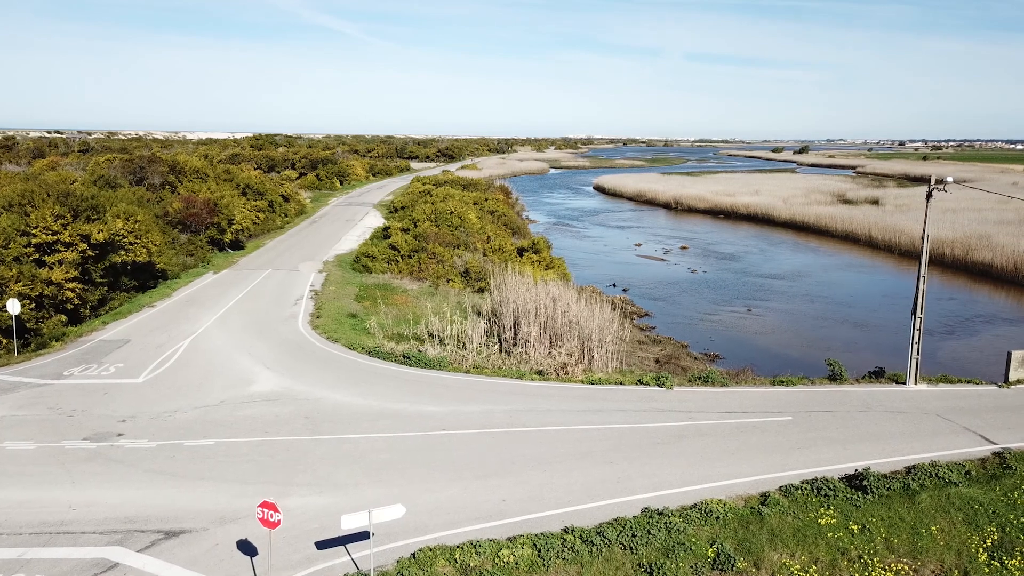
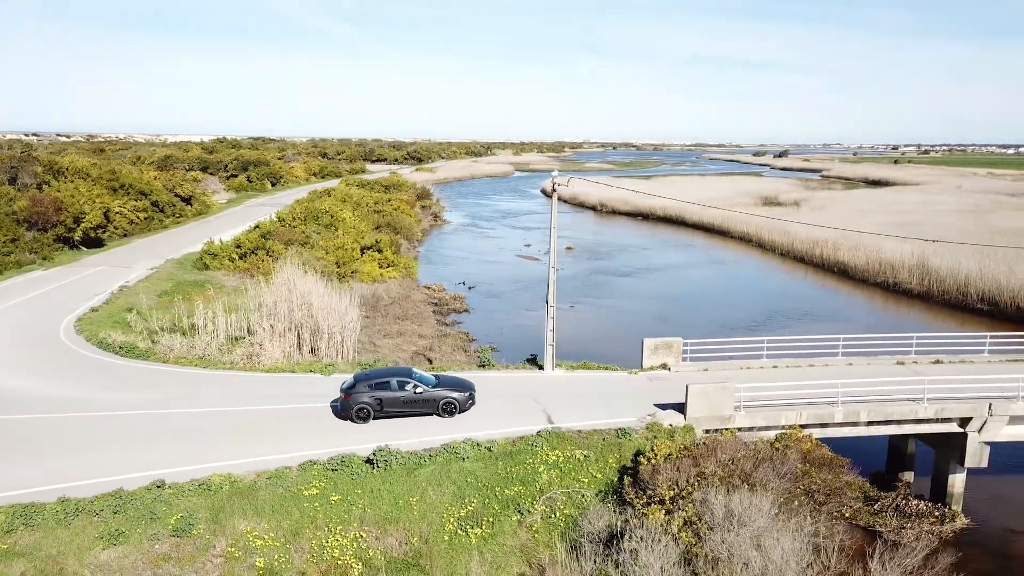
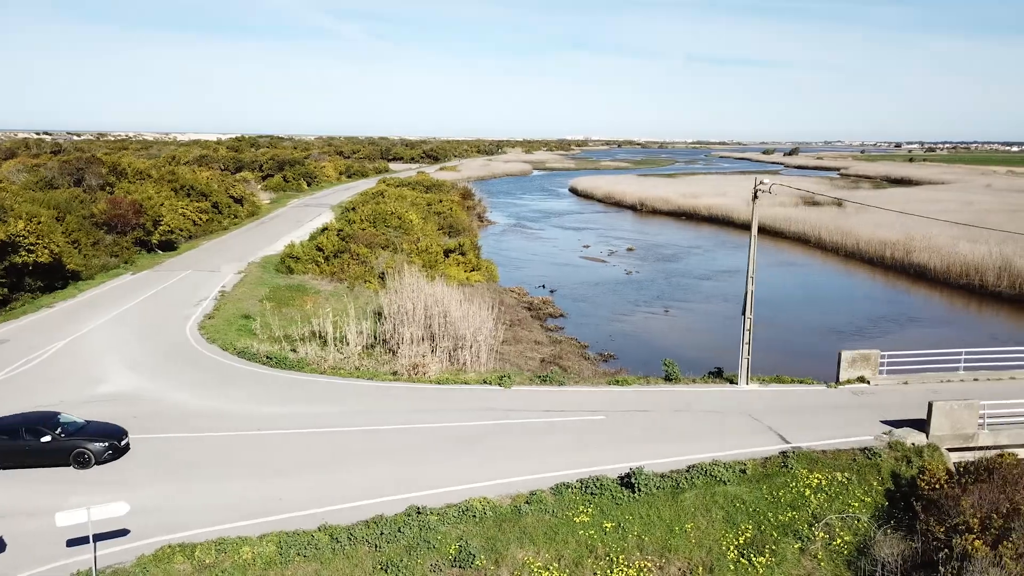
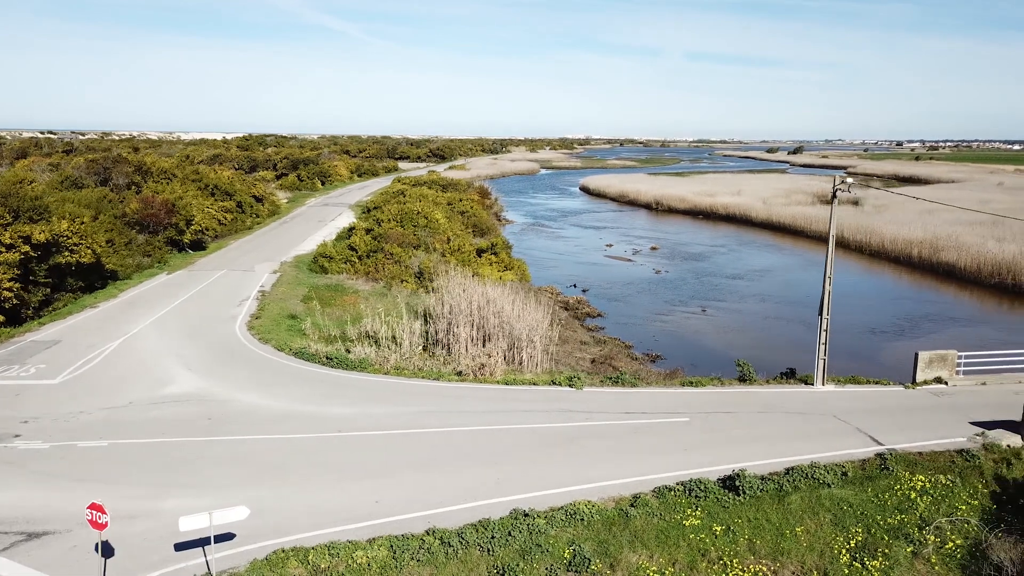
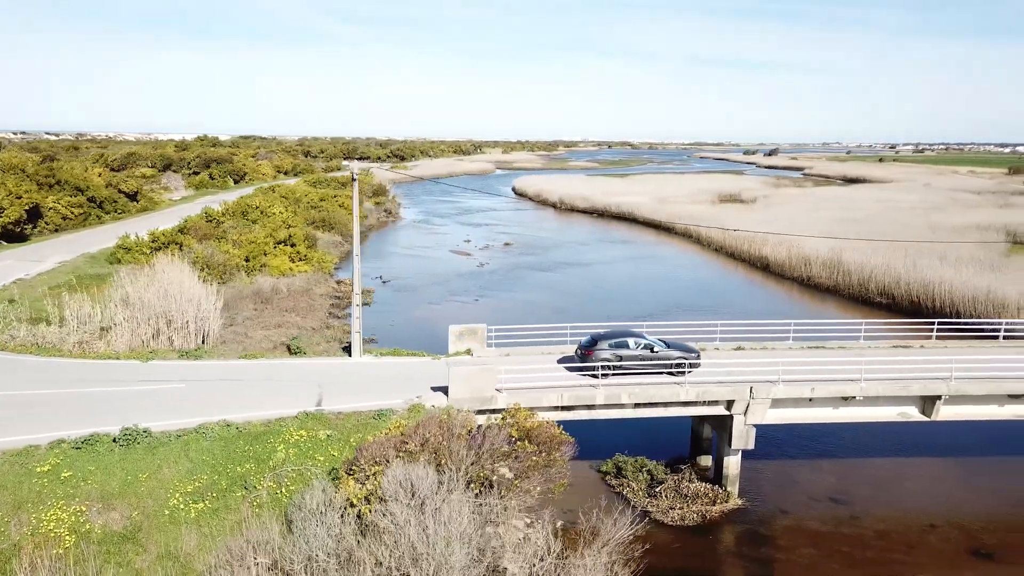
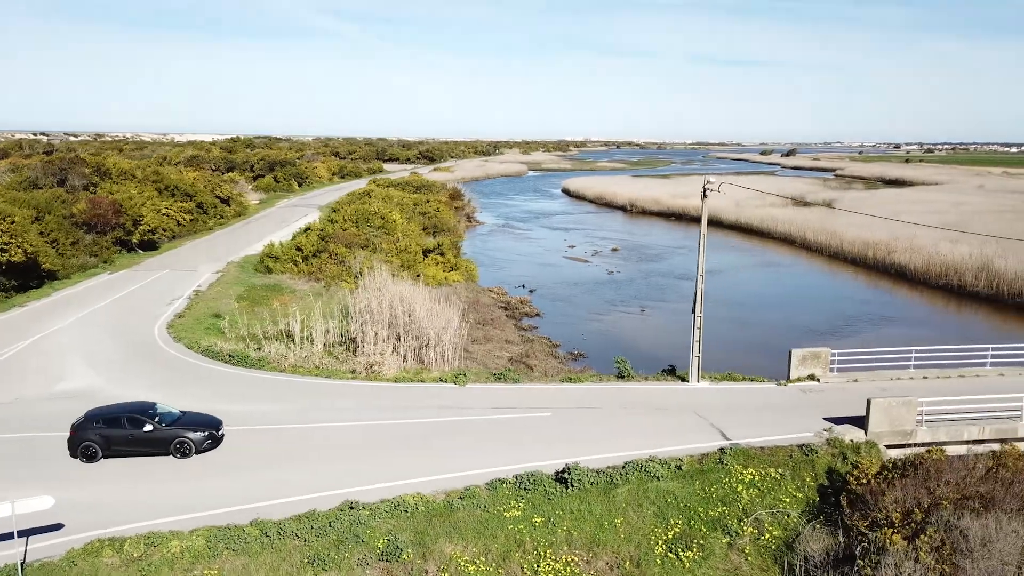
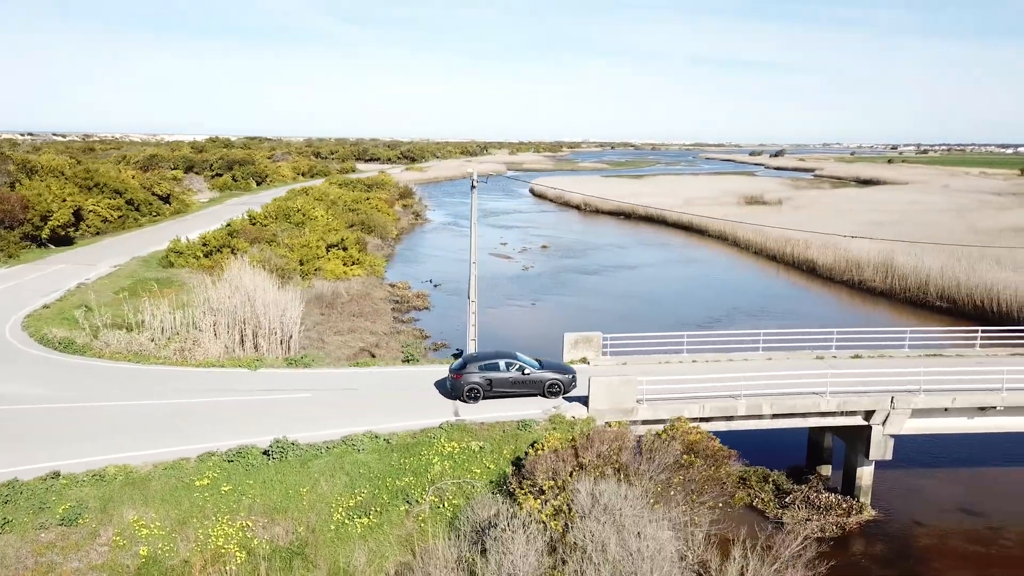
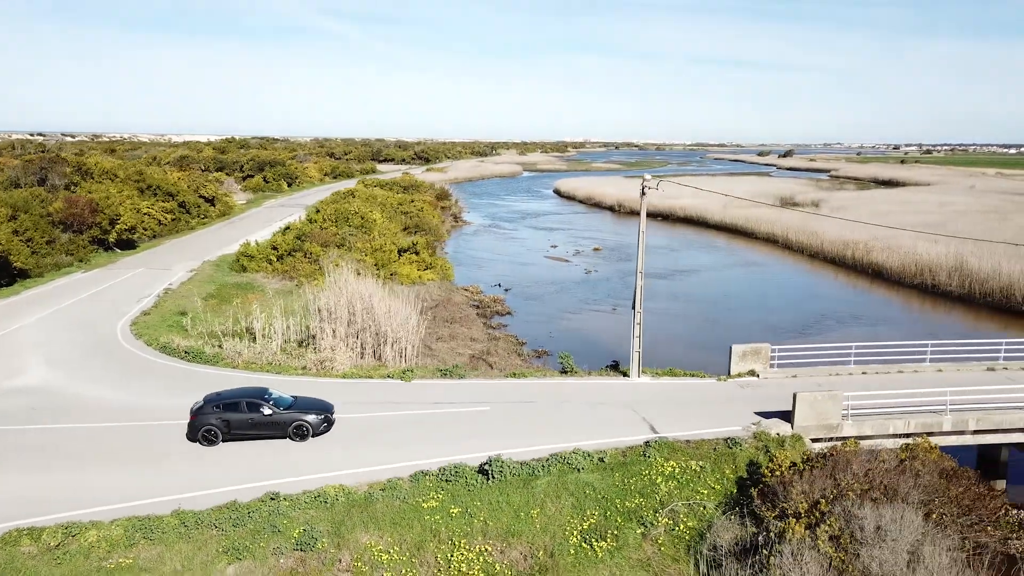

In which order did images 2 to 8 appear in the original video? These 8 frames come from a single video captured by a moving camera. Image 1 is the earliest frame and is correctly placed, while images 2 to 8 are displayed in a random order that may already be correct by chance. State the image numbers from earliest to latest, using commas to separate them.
4, 3, 6, 8, 2, 7, 5
